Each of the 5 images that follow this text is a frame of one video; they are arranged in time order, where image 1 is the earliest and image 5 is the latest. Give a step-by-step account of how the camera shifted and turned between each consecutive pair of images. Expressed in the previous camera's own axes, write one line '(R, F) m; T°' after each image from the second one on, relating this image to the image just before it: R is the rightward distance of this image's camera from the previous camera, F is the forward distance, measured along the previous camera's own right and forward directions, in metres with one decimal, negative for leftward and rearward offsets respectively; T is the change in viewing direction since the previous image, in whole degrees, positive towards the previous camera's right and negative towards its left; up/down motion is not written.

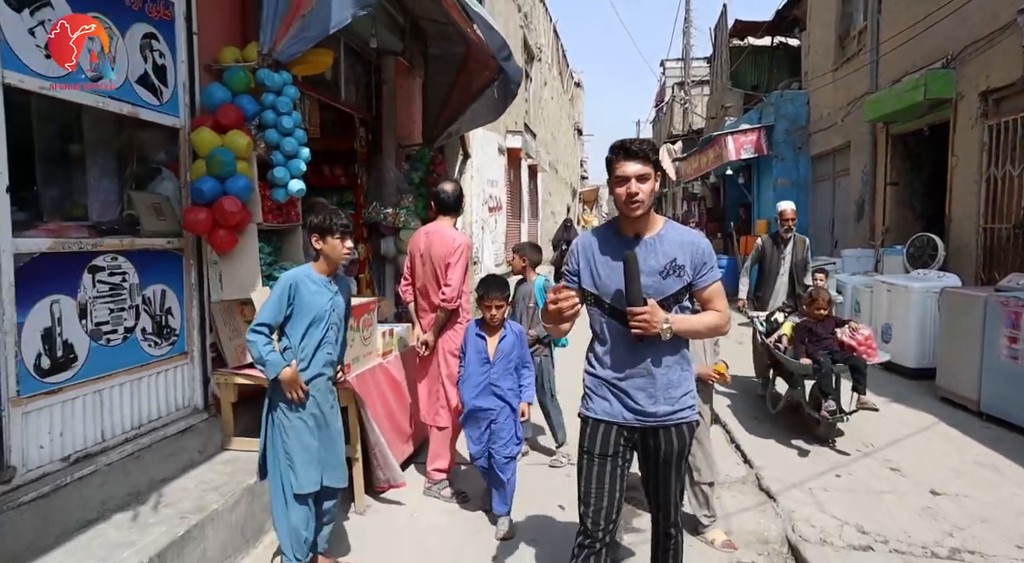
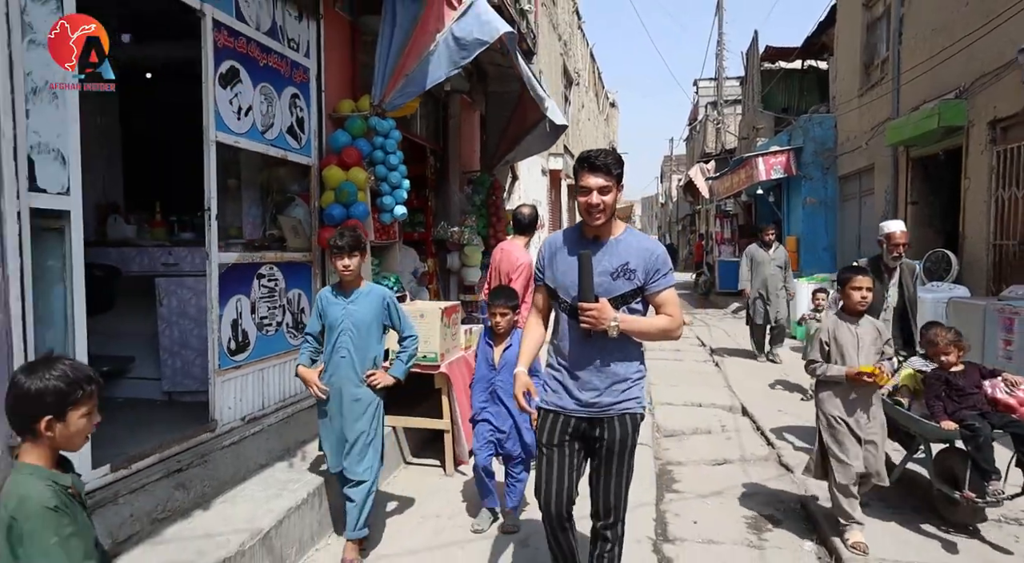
(-0.2, -0.8) m; -3°
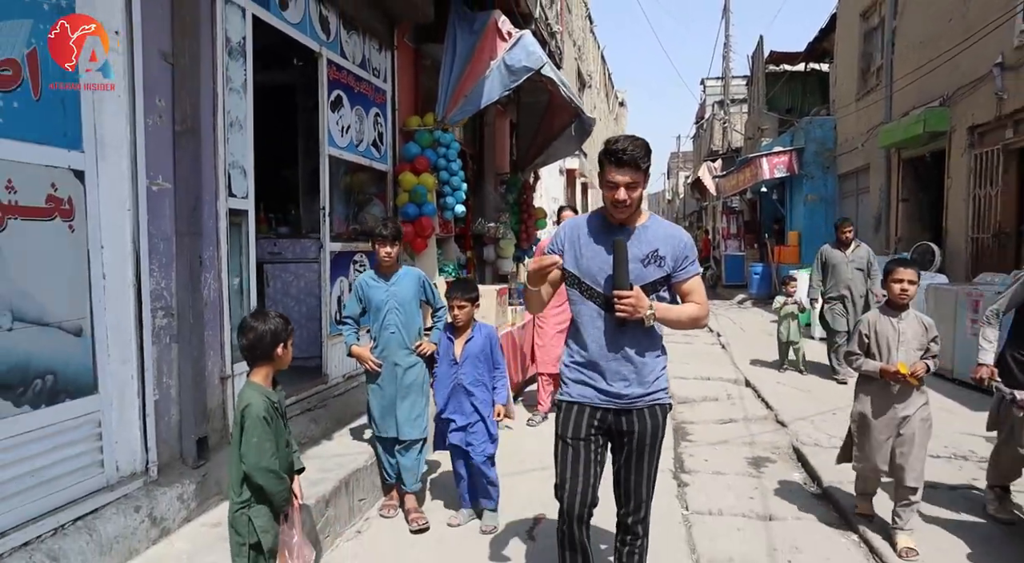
(-0.3, -0.9) m; 0°
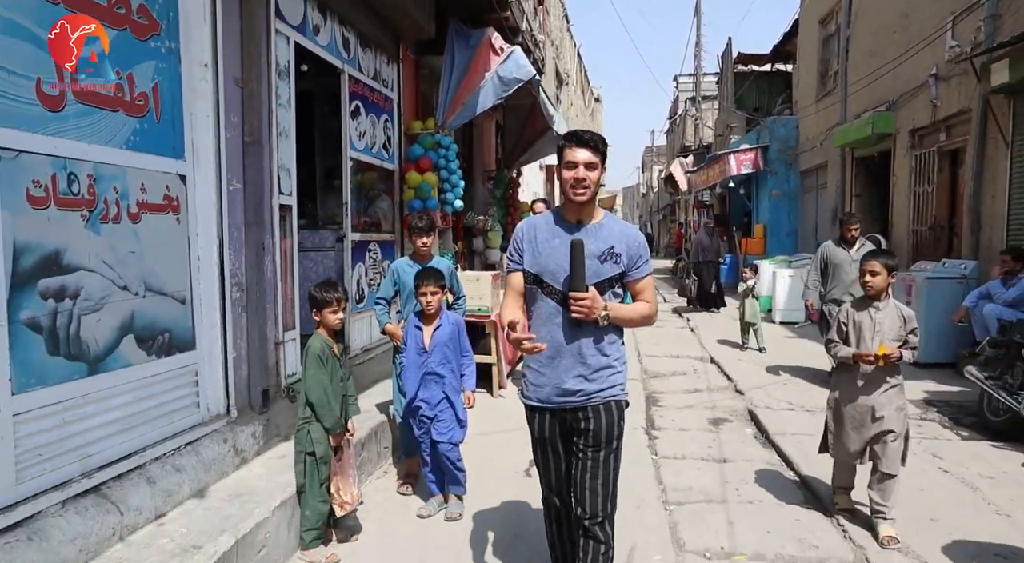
(-0.2, -0.7) m; +2°
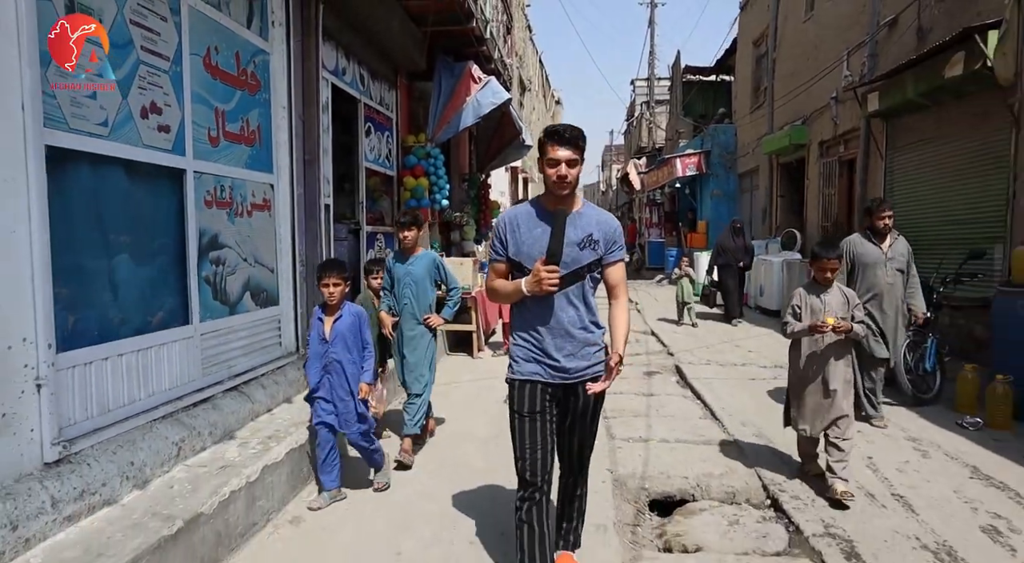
(-0.2, -1.5) m; +3°
